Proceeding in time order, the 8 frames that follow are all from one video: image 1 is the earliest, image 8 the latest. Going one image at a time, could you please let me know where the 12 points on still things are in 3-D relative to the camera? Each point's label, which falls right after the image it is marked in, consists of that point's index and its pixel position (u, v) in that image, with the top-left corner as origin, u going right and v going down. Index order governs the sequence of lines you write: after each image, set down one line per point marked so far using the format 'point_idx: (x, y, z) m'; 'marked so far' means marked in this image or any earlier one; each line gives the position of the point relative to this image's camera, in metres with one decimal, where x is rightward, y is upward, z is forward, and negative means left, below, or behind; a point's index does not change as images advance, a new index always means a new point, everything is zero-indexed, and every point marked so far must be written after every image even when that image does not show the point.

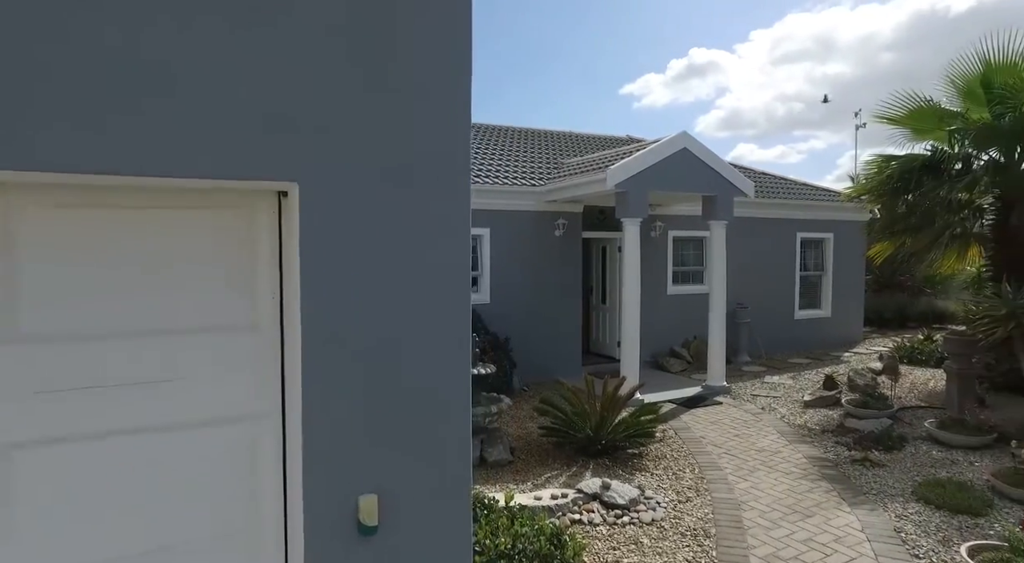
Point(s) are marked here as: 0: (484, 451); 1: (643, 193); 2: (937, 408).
0: (-0.3, -1.8, +6.4) m
1: (+1.9, +1.3, +8.9) m
2: (+5.6, -1.7, +8.1) m
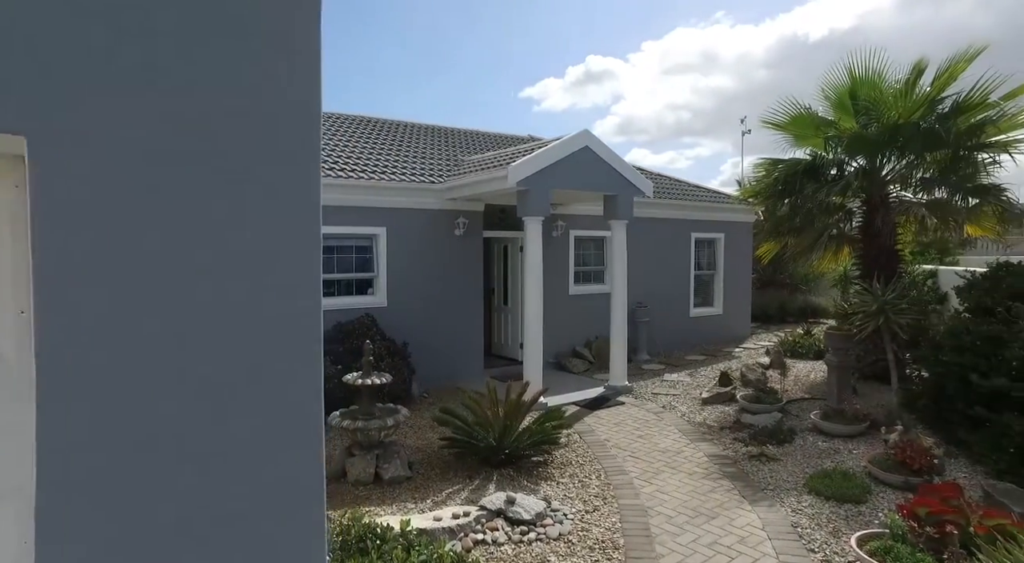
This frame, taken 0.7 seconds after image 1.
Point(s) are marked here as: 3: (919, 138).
0: (-1.3, -1.8, +5.9) m
1: (+0.5, +1.3, +8.7) m
2: (+4.3, -1.6, +8.5) m
3: (+5.6, +2.0, +8.5) m
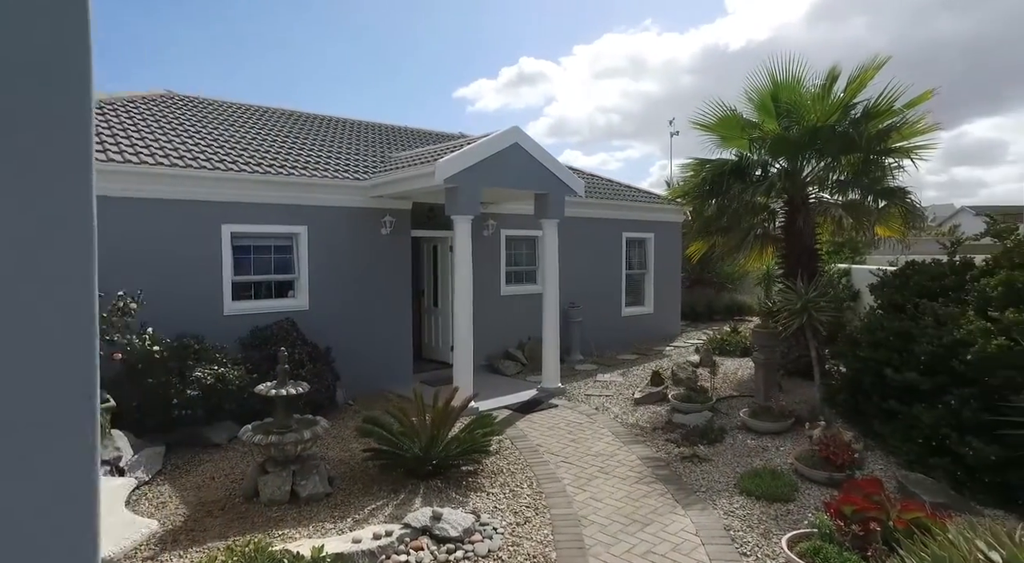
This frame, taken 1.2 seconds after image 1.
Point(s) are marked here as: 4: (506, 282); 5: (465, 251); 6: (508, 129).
0: (-1.9, -1.8, +5.4) m
1: (-0.5, +1.2, +8.4) m
2: (+3.3, -1.6, +8.6) m
3: (+4.6, +2.0, +8.7) m
4: (-0.1, 0.0, +11.6) m
5: (-0.7, +0.4, +8.5) m
6: (-0.1, +2.2, +8.7) m
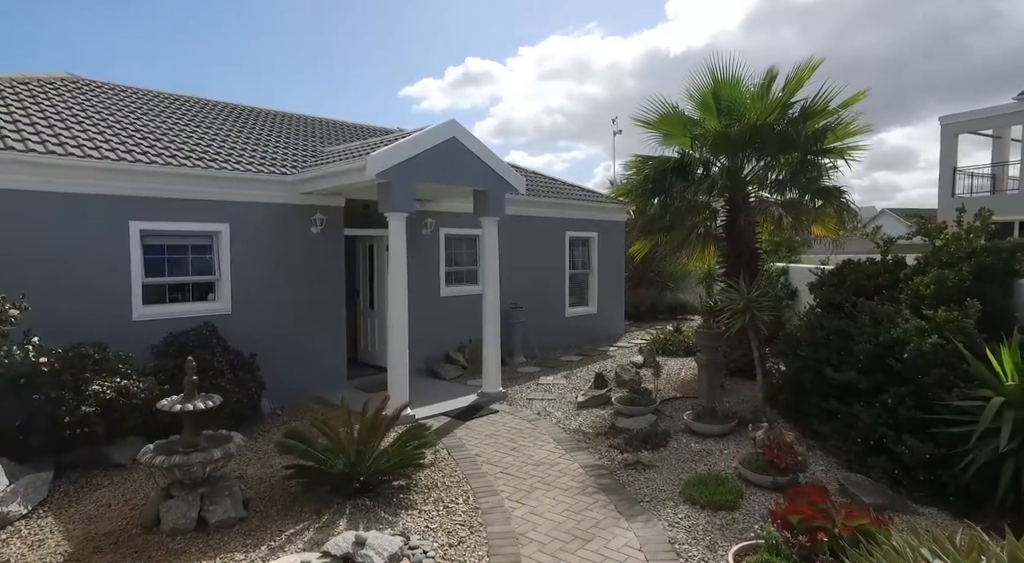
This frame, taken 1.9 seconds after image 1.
0: (-2.5, -1.8, +4.9) m
1: (-1.3, +1.2, +7.9) m
2: (+2.5, -1.6, +8.5) m
3: (+3.8, +2.0, +8.7) m
4: (-1.2, 0.0, +11.1) m
5: (-1.5, +0.4, +8.0) m
6: (-0.9, +2.1, +8.3) m
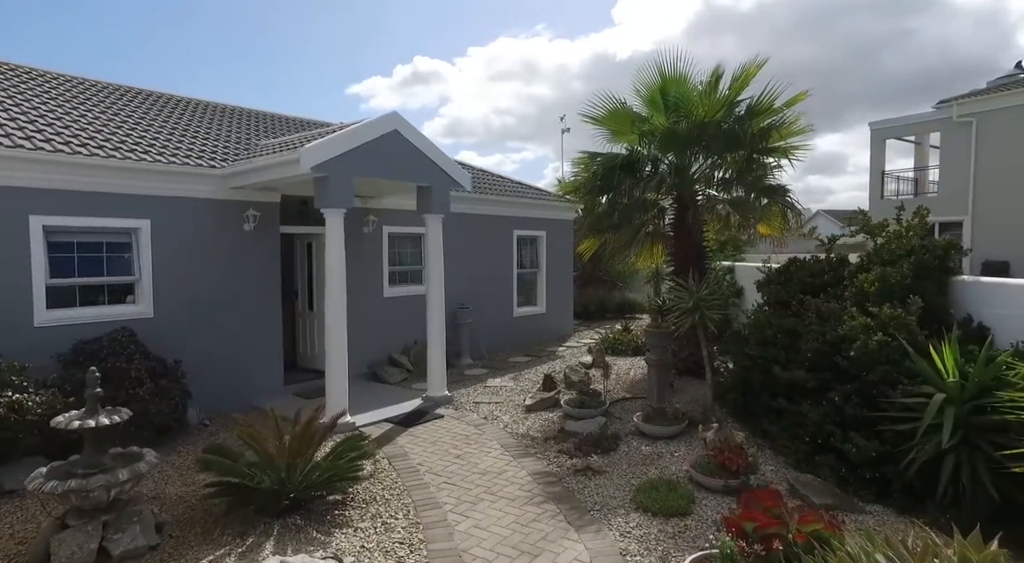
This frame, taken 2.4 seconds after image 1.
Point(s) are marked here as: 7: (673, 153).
0: (-2.9, -1.8, +4.4) m
1: (-2.0, +1.2, +7.5) m
2: (+1.7, -1.6, +8.4) m
3: (+3.0, +2.0, +8.7) m
4: (-2.1, 0.0, +10.7) m
5: (-2.2, +0.4, +7.6) m
6: (-1.6, +2.1, +7.9) m
7: (+2.4, +1.9, +9.0) m
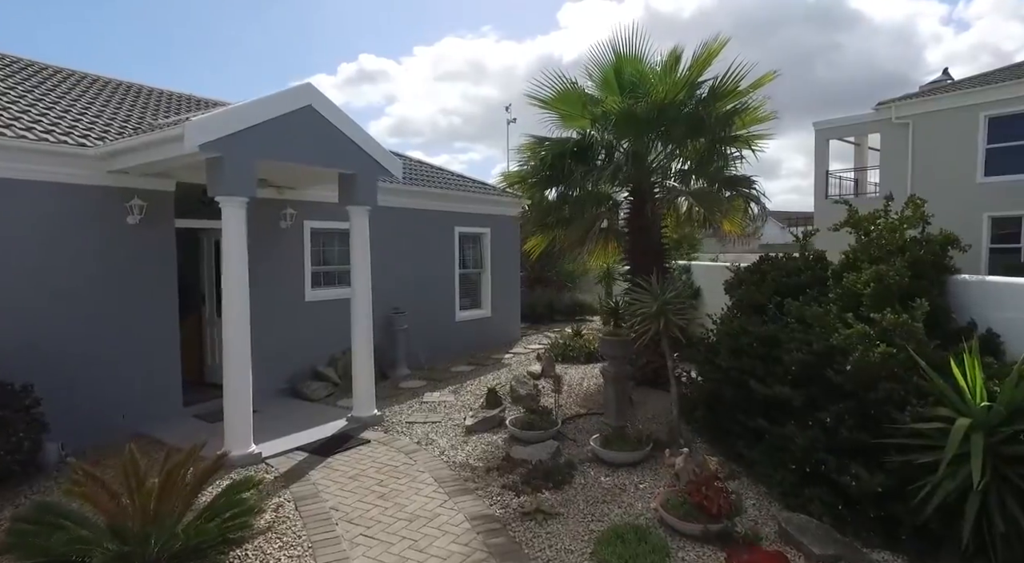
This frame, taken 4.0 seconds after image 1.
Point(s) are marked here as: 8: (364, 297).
0: (-3.3, -1.9, +3.0) m
1: (-2.7, +1.2, +6.2) m
2: (+1.0, -1.6, +7.4) m
3: (+2.2, +2.0, +7.9) m
4: (-3.1, -0.1, +9.4) m
5: (-2.8, +0.4, +6.3) m
6: (-2.3, +2.1, +6.6) m
7: (+1.6, +1.9, +8.1) m
8: (-1.8, -0.2, +7.7) m
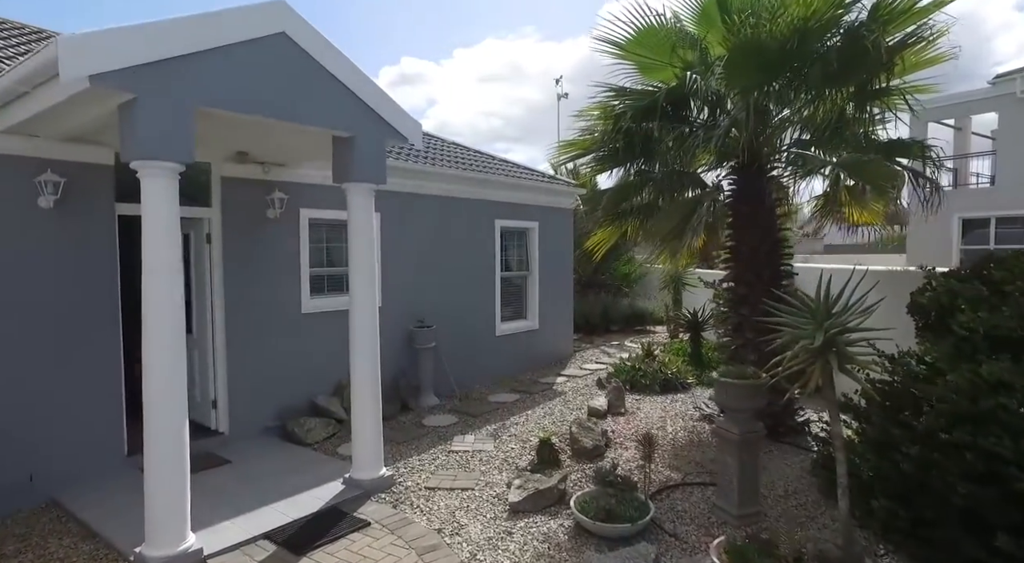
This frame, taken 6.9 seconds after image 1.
0: (-3.0, -1.9, +0.9) m
1: (-2.2, +1.1, +4.1) m
2: (+1.5, -1.7, +5.0) m
3: (+2.8, +1.9, +5.4) m
4: (-2.4, -0.1, +7.3) m
5: (-2.4, +0.3, +4.2) m
6: (-1.8, +2.0, +4.4) m
7: (+2.2, +1.8, +5.7) m
8: (-1.3, -0.2, +5.5) m
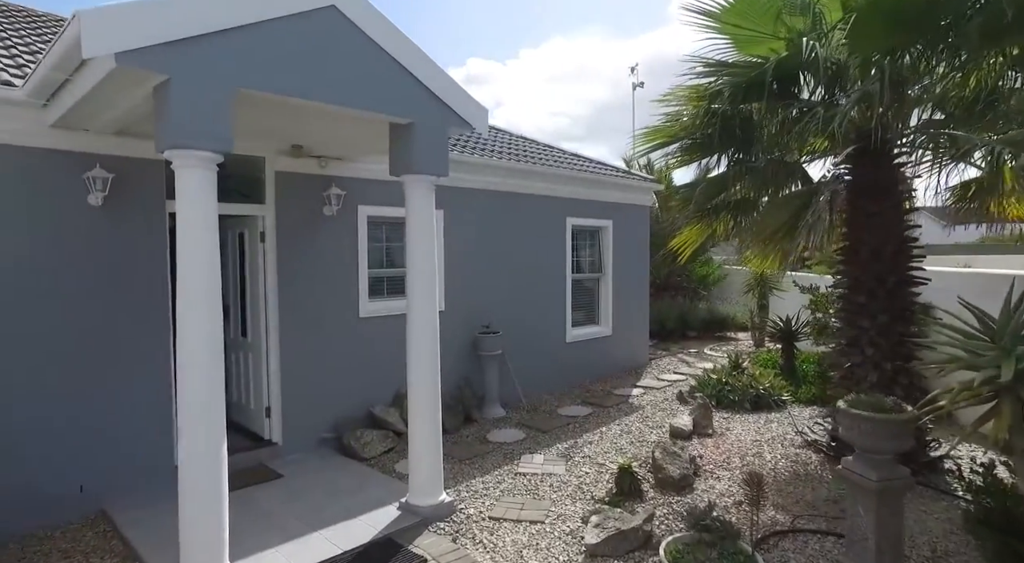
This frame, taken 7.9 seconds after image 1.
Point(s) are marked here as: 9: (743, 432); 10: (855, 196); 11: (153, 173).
0: (-2.9, -1.9, +0.6) m
1: (-1.7, +1.1, +3.6) m
2: (+2.1, -1.8, +4.2) m
3: (+3.4, +1.9, +4.4) m
4: (-1.6, -0.2, +6.8) m
5: (-1.9, +0.3, +3.7) m
6: (-1.3, +2.0, +3.9) m
7: (+2.8, +1.7, +4.7) m
8: (-0.7, -0.3, +4.9) m
9: (+2.5, -1.6, +6.5) m
10: (+3.0, +0.8, +5.3) m
11: (-3.1, +1.0, +5.3) m
